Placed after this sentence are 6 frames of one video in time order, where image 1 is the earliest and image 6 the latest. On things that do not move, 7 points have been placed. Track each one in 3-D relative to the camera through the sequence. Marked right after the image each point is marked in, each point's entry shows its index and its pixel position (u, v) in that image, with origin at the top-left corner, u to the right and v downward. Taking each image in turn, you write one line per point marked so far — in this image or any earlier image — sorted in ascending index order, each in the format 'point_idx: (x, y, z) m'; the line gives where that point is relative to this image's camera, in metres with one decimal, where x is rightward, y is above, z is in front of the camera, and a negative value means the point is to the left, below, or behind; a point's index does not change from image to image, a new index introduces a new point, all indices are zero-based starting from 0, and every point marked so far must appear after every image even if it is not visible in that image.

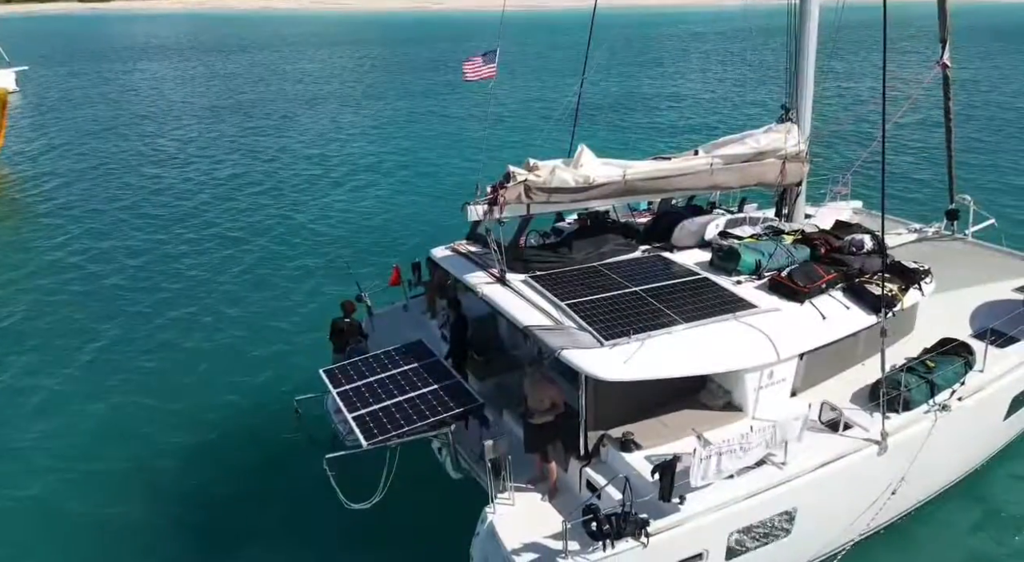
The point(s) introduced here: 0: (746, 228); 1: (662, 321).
0: (+2.9, +0.7, +8.4) m
1: (+1.5, -0.4, +6.7) m
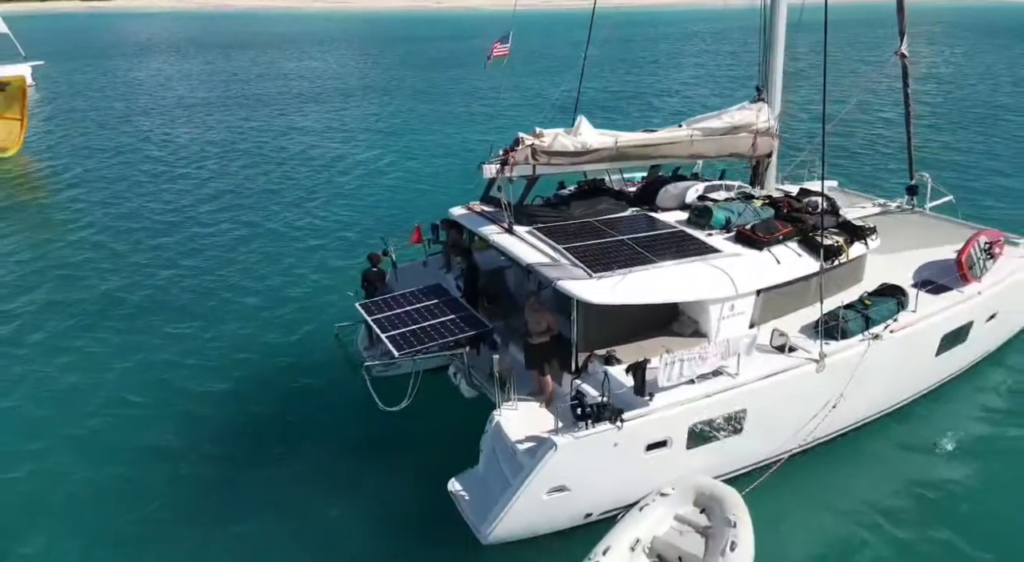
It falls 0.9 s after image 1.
0: (+3.0, +1.3, +9.8) m
1: (+1.6, +0.3, +8.1) m
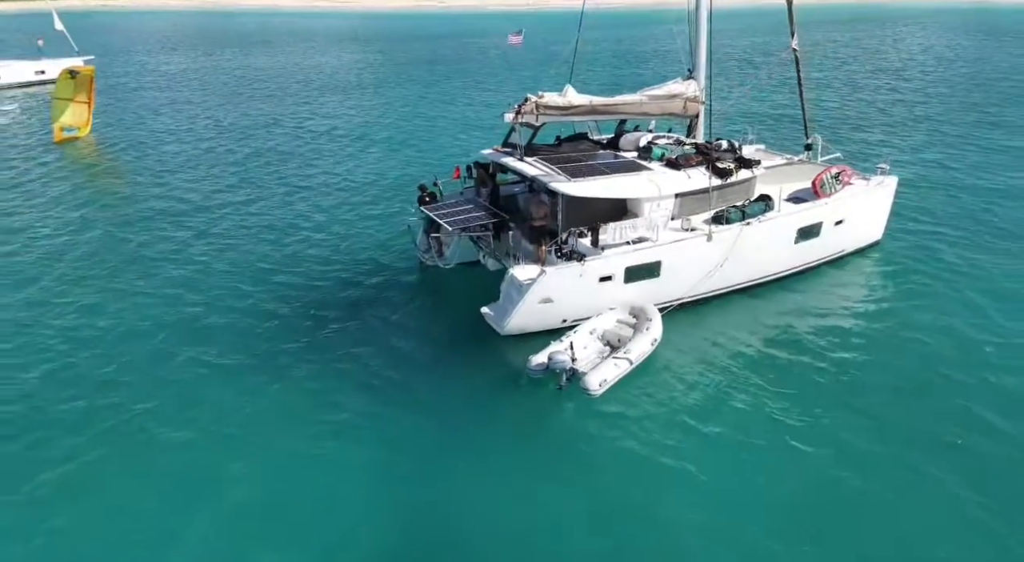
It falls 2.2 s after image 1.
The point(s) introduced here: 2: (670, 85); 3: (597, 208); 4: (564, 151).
0: (+3.2, +3.0, +14.5) m
1: (+1.7, +2.0, +12.8) m
2: (+3.5, +4.3, +14.7) m
3: (+1.6, +1.4, +12.7) m
4: (+1.1, +2.7, +14.0) m
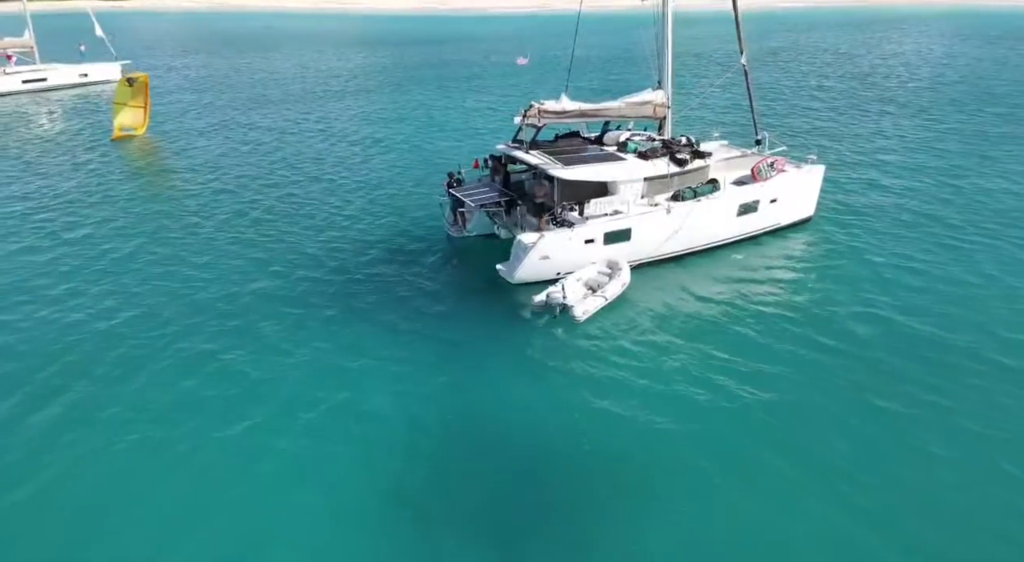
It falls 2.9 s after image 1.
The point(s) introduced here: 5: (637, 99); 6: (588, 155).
0: (+3.4, +3.9, +18.4) m
1: (+1.9, +2.9, +16.7) m
2: (+3.7, +5.2, +18.6) m
3: (+1.8, +2.3, +16.6) m
4: (+1.3, +3.6, +17.9) m
5: (+3.4, +4.9, +18.2) m
6: (+2.0, +3.2, +17.3) m
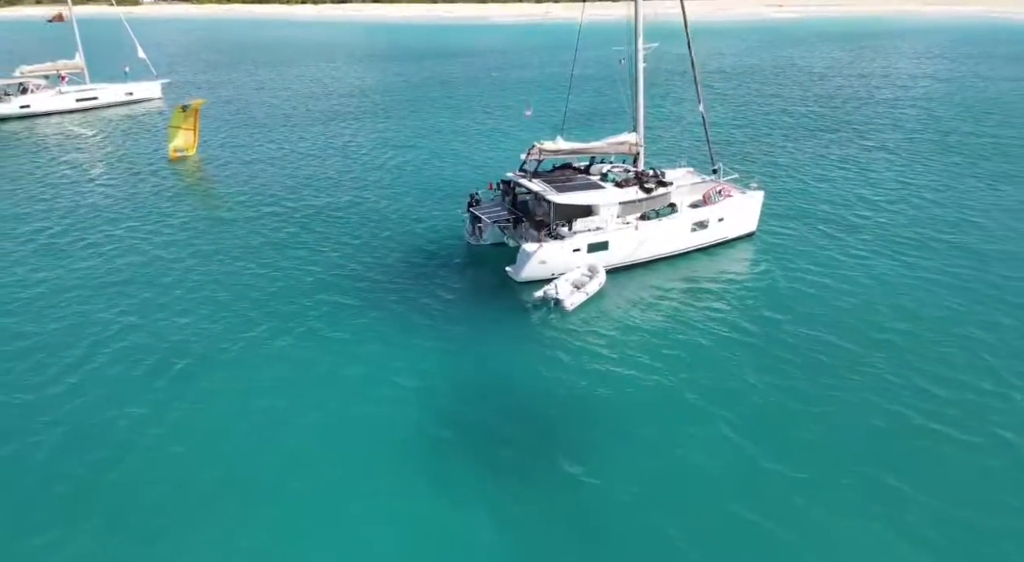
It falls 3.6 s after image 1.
0: (+3.6, +3.9, +23.5) m
1: (+2.1, +2.9, +21.8) m
2: (+3.9, +5.2, +23.7) m
3: (+2.0, +2.3, +21.7) m
4: (+1.5, +3.6, +23.0) m
5: (+3.6, +4.9, +23.3) m
6: (+2.2, +3.3, +22.4) m
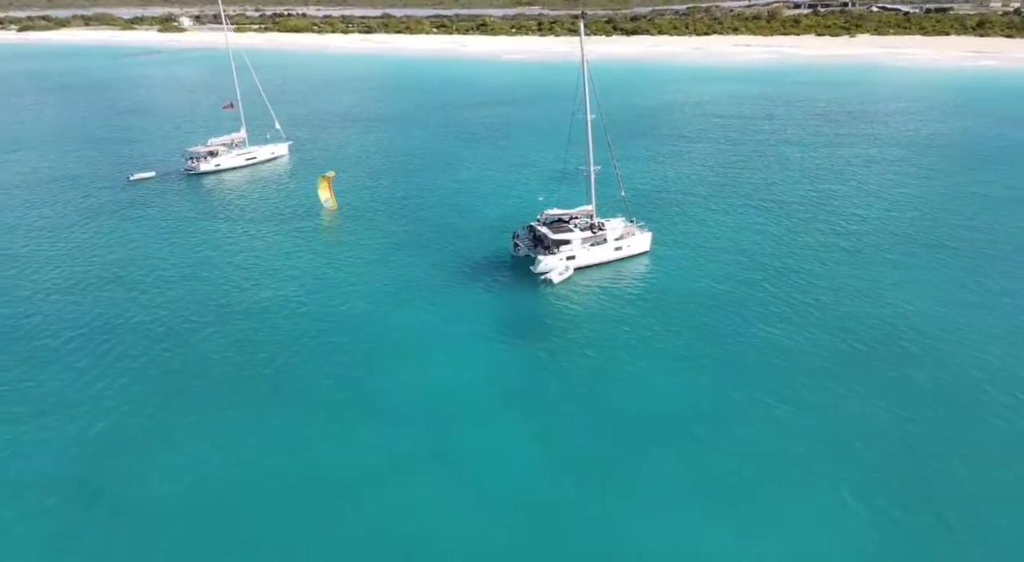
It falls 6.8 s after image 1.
0: (+5.1, +4.5, +50.3) m
1: (+3.6, +3.5, +48.6) m
2: (+5.4, +5.7, +50.5) m
3: (+3.5, +2.8, +48.5) m
4: (+3.0, +4.1, +49.8) m
5: (+5.1, +5.5, +50.1) m
6: (+3.7, +3.8, +49.2) m
